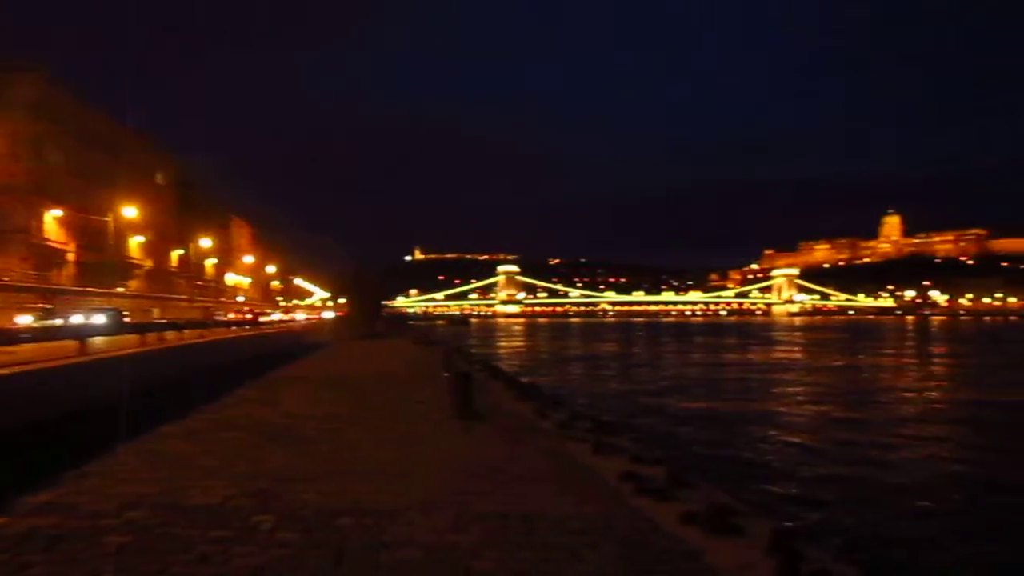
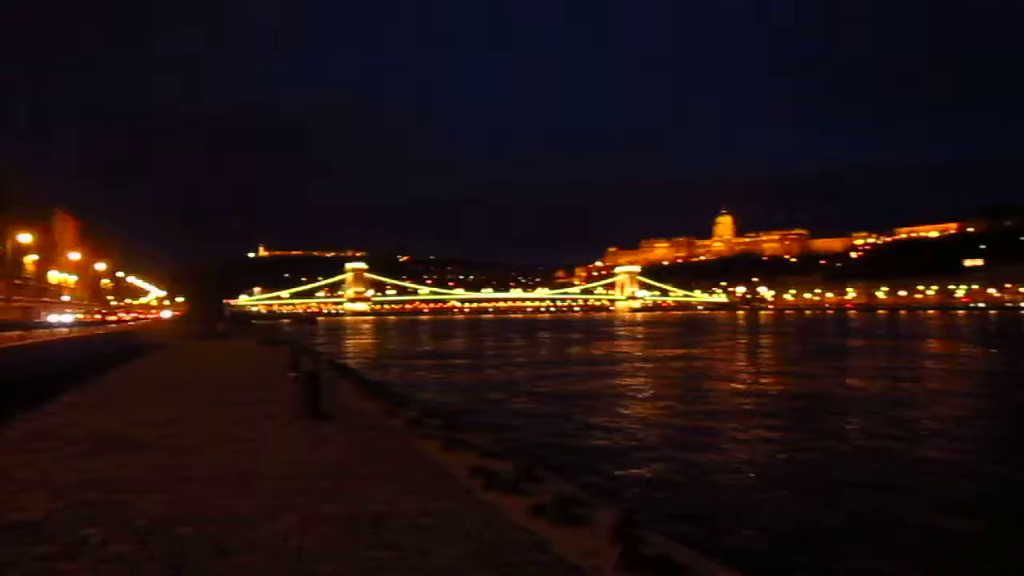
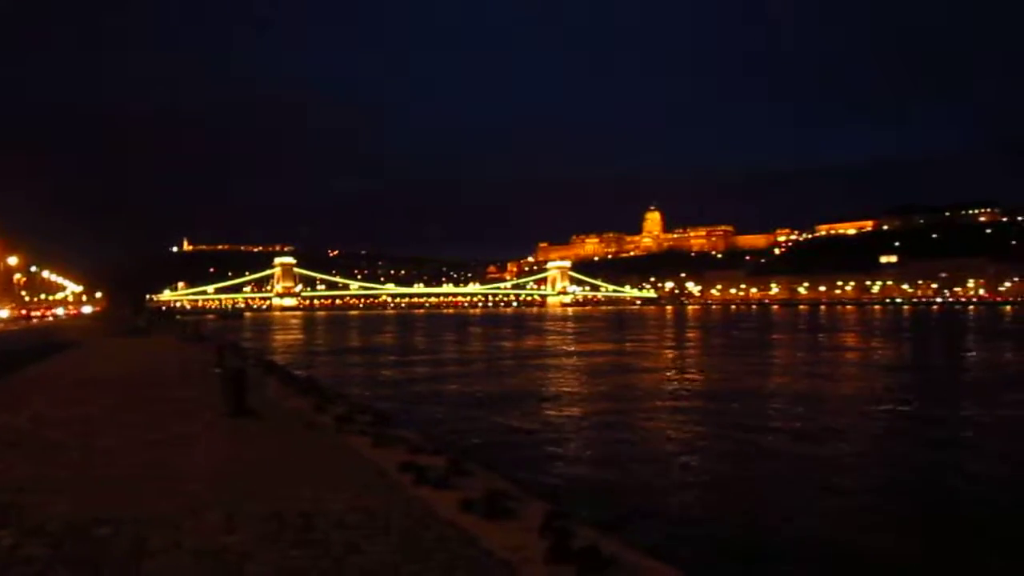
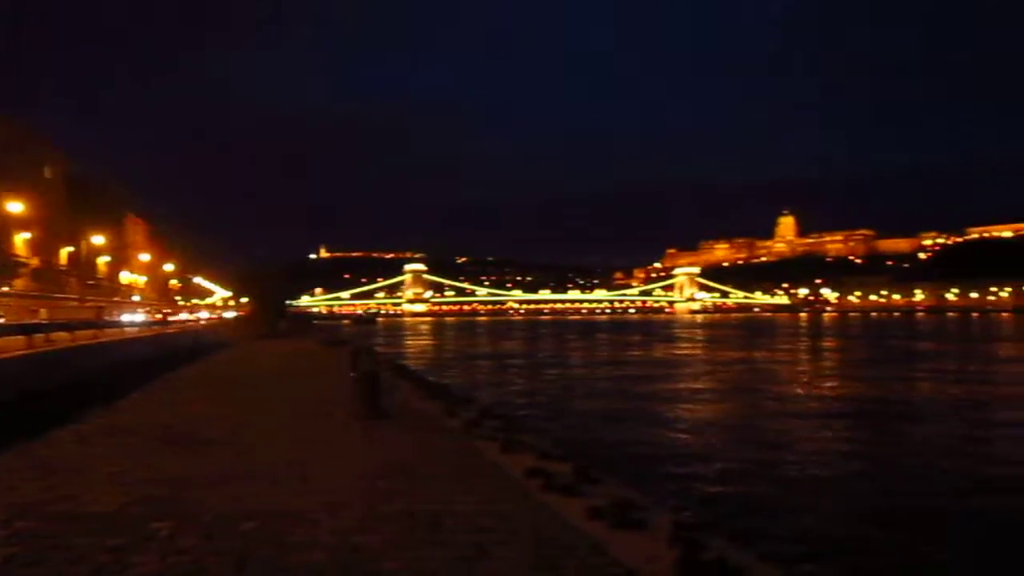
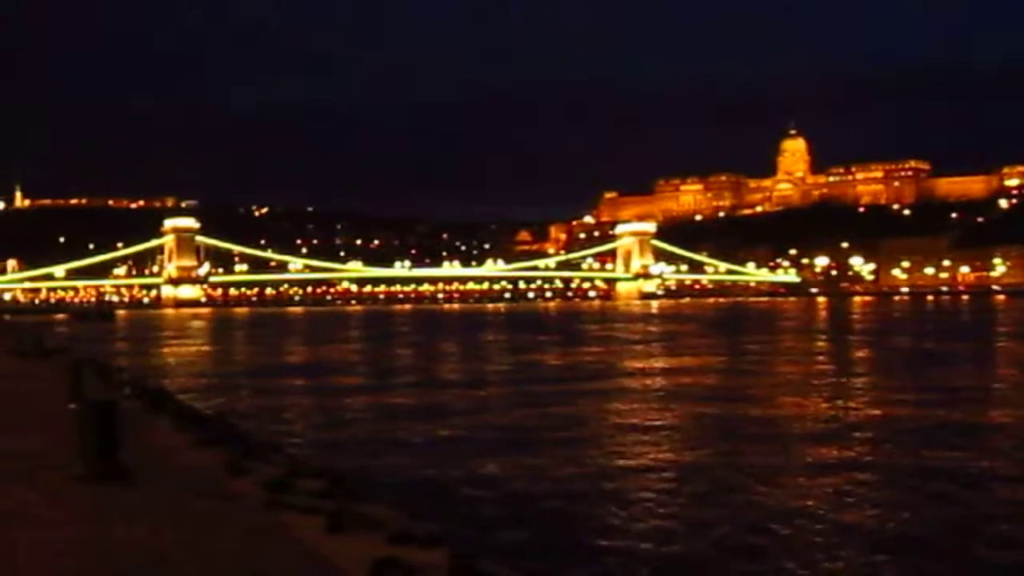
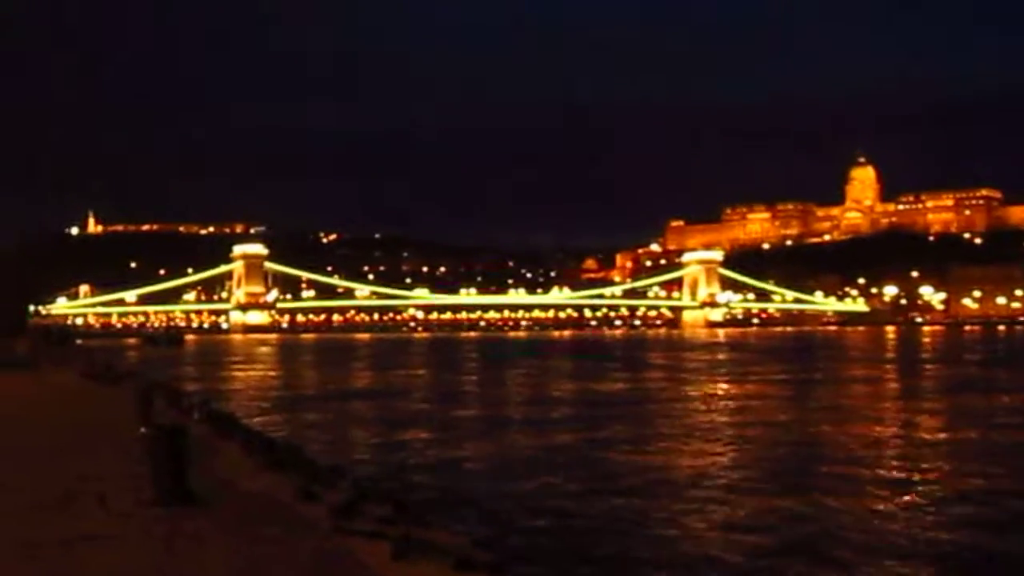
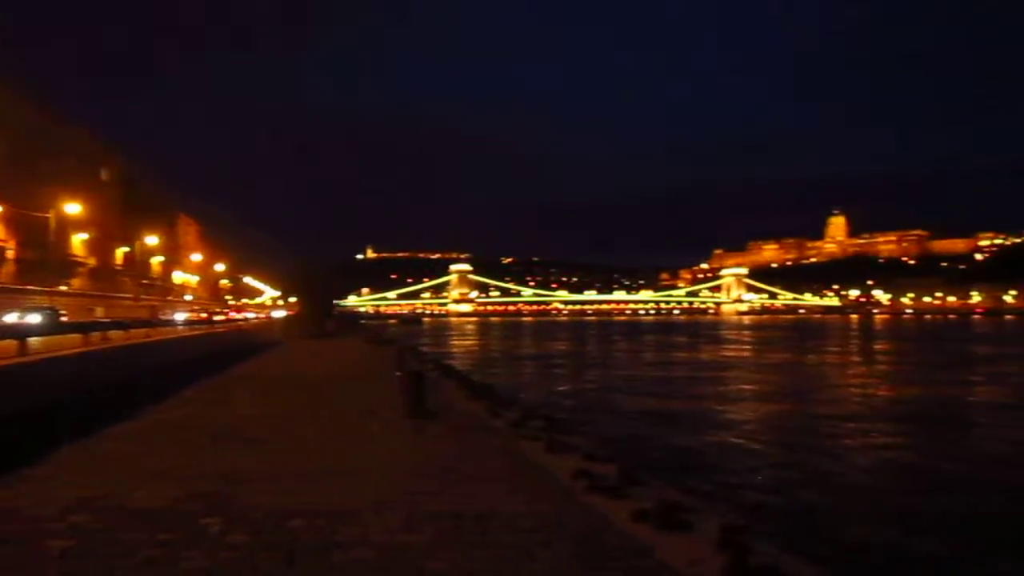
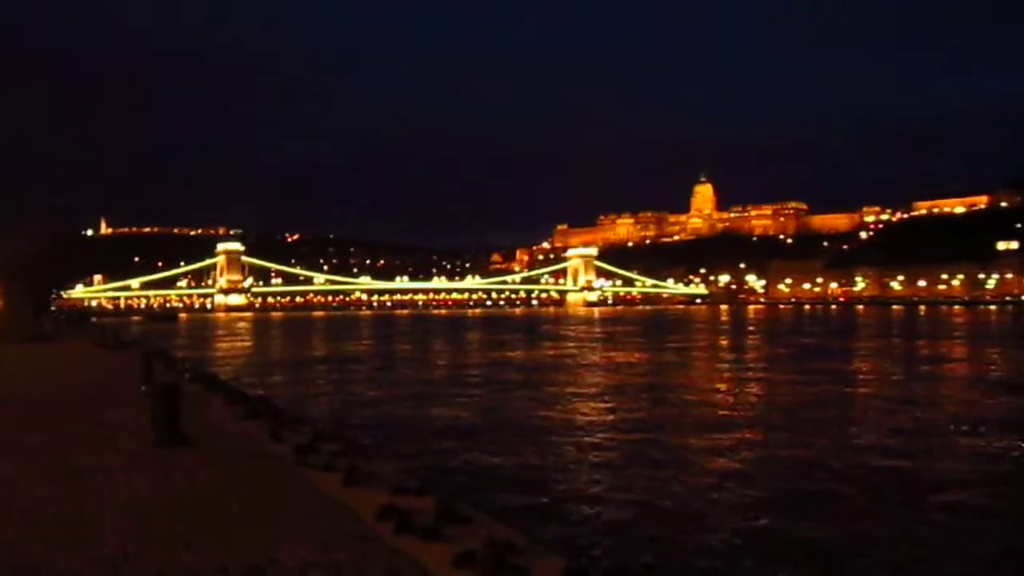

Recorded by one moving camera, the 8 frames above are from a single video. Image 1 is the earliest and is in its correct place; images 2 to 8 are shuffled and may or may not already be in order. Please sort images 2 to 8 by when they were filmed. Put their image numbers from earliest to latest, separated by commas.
7, 4, 2, 3, 8, 5, 6
